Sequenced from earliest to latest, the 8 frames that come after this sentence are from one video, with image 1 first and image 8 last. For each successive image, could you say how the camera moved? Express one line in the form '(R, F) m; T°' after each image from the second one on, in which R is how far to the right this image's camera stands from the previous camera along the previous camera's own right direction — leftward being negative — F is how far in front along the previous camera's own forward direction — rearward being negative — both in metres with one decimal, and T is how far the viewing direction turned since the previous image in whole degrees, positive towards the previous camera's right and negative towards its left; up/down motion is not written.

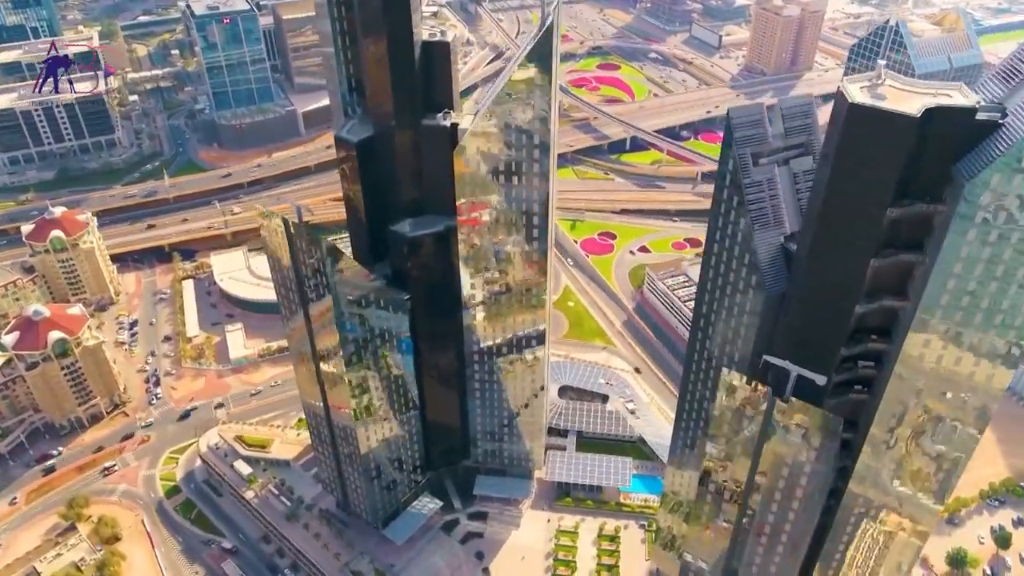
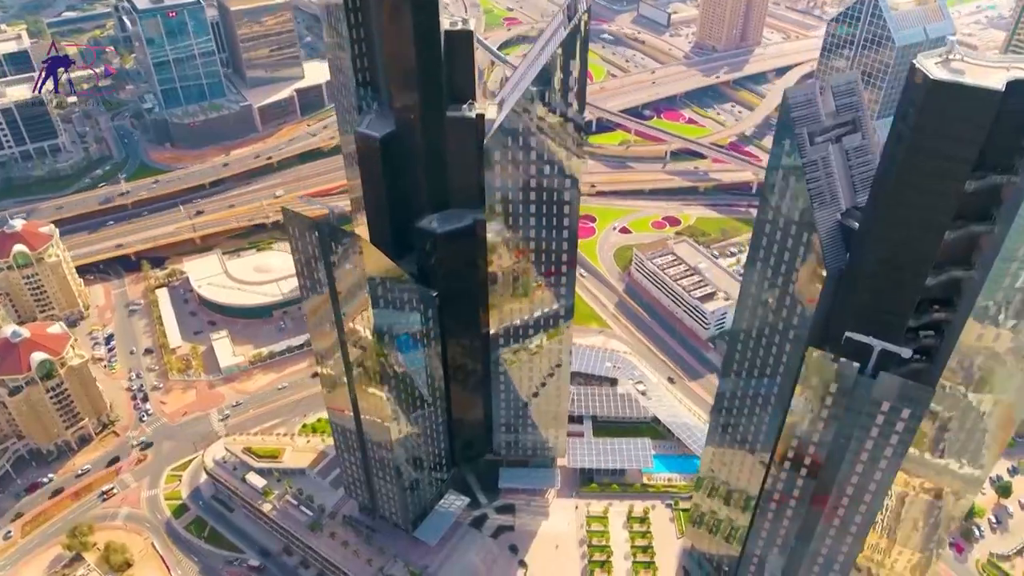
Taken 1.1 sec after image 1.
(-20.0, +3.0) m; +5°
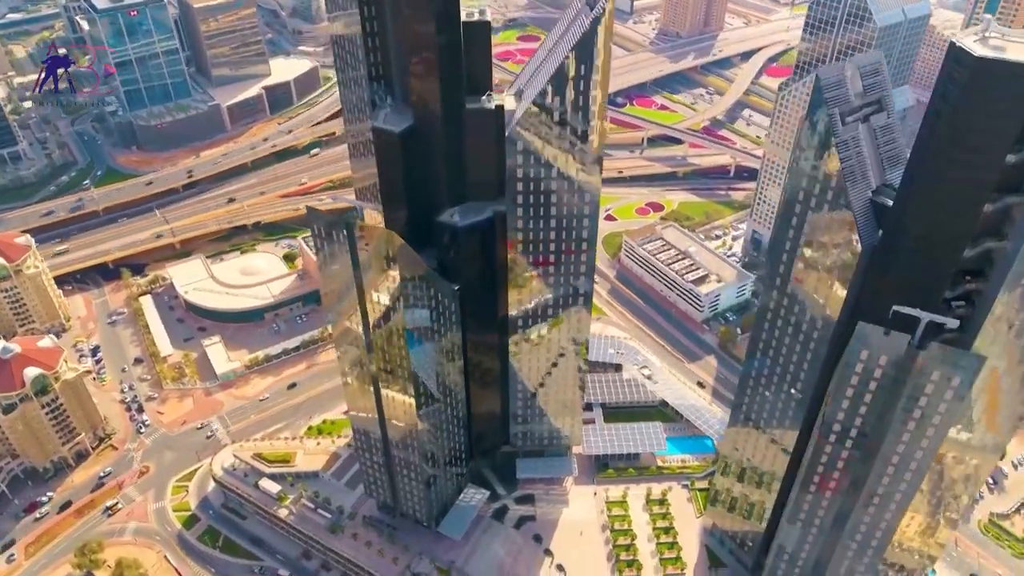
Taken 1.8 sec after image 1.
(-14.3, +0.5) m; +3°
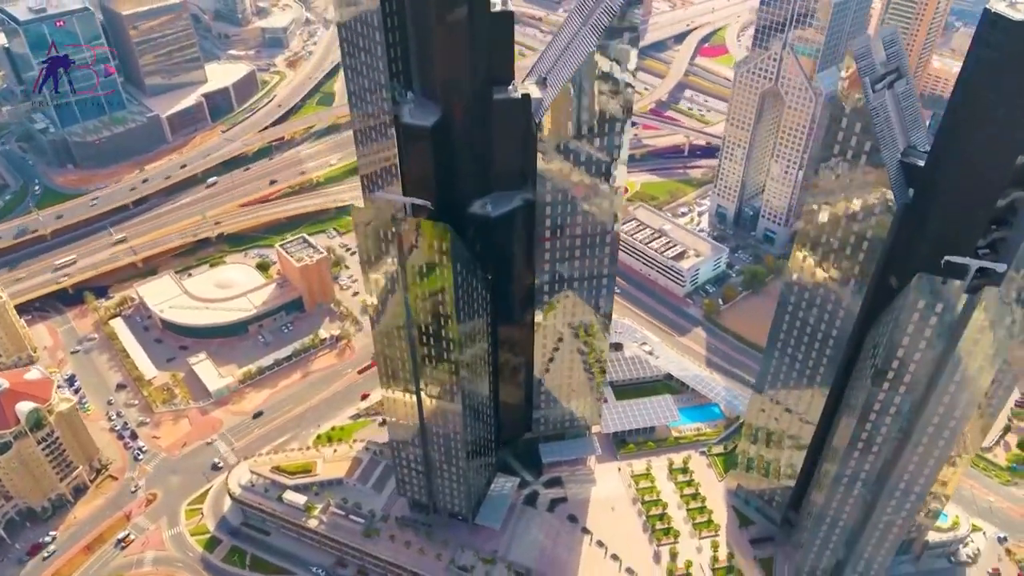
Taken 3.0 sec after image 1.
(-24.5, -0.6) m; +6°
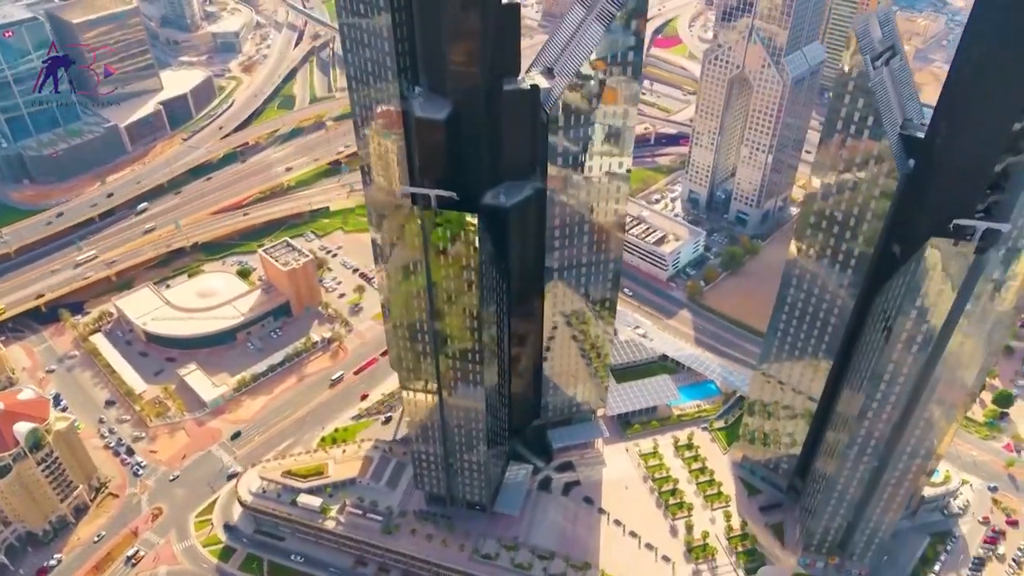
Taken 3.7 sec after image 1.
(-14.8, -2.1) m; +4°
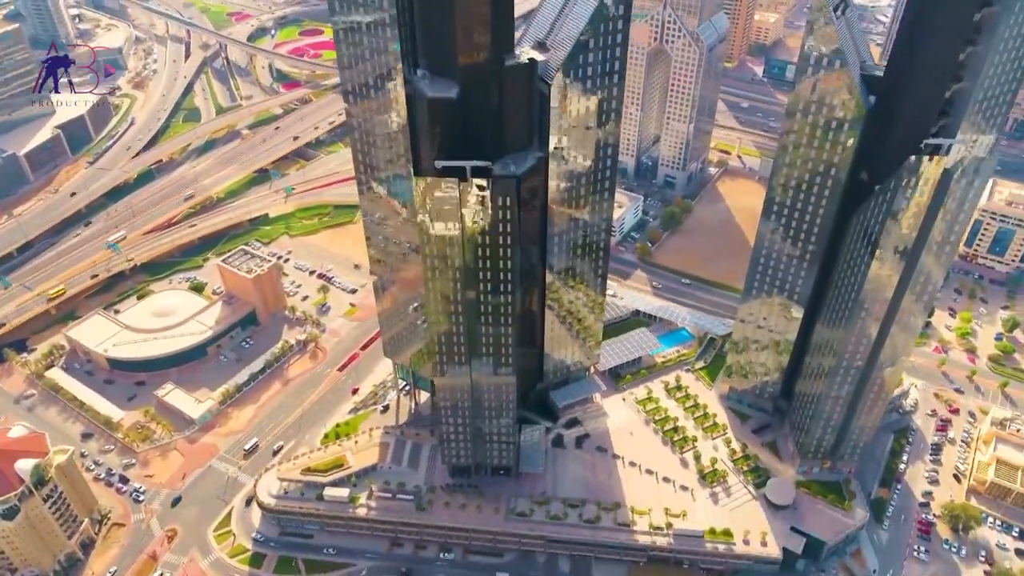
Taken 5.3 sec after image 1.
(-31.6, -6.7) m; +9°
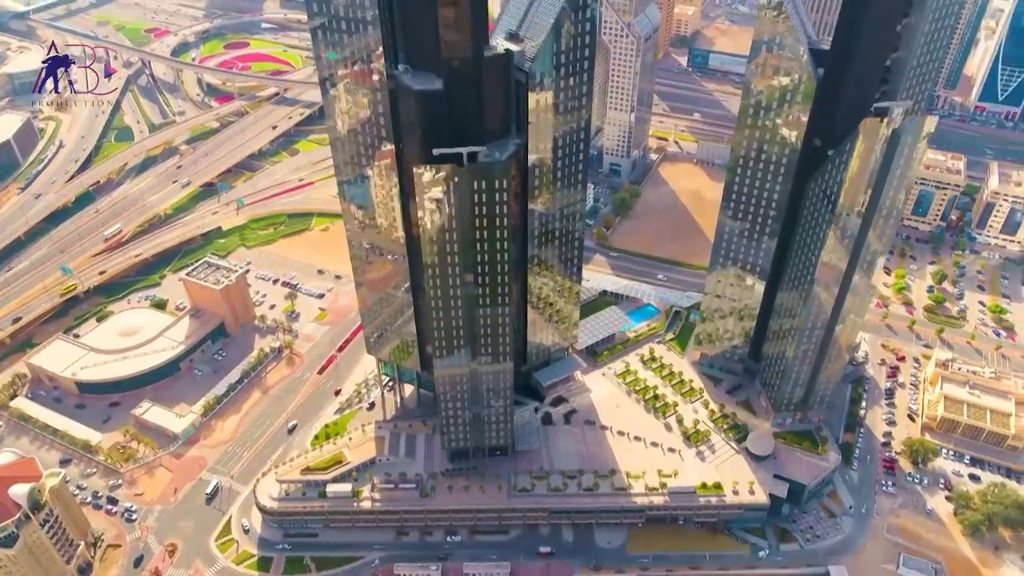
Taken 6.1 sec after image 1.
(-16.0, -6.4) m; +6°
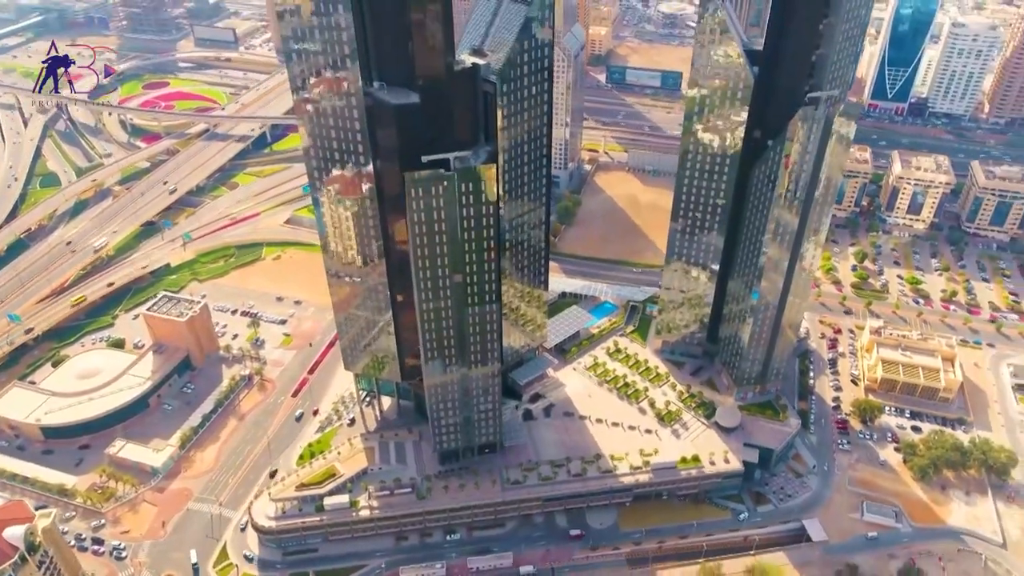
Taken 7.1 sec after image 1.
(-16.5, -9.0) m; +6°
